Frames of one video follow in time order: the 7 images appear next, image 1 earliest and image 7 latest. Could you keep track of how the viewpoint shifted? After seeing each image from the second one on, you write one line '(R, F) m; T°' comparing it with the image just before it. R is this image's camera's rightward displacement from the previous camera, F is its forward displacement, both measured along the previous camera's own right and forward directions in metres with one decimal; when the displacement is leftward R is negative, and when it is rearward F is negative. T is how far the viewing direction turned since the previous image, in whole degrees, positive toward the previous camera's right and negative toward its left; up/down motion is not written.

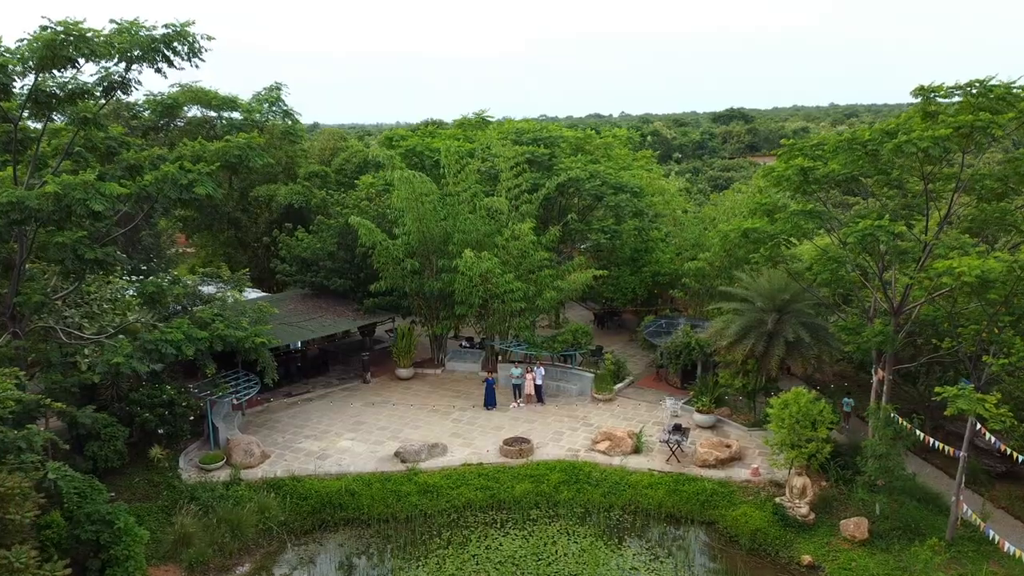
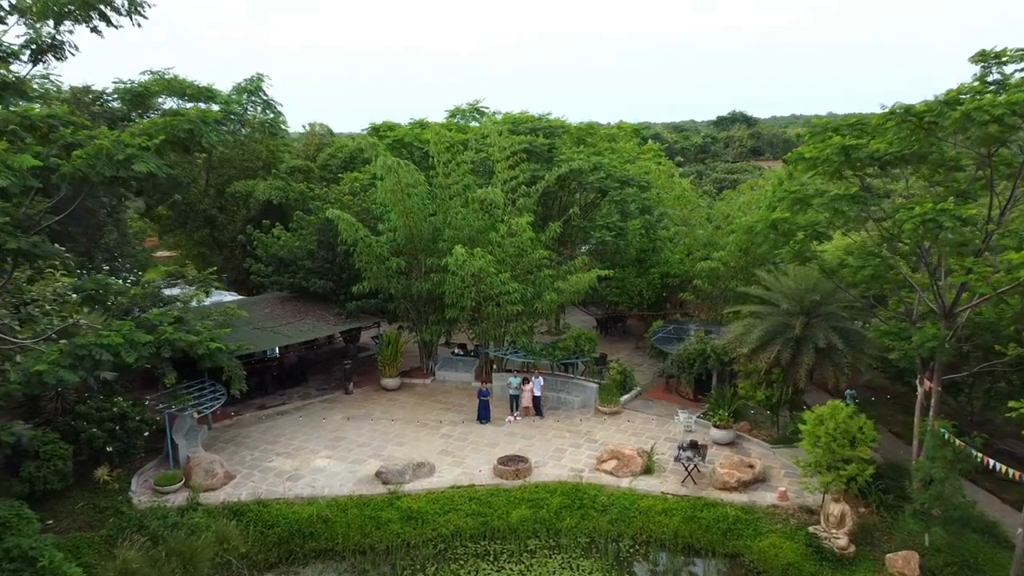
(0.0, +1.5) m; 0°
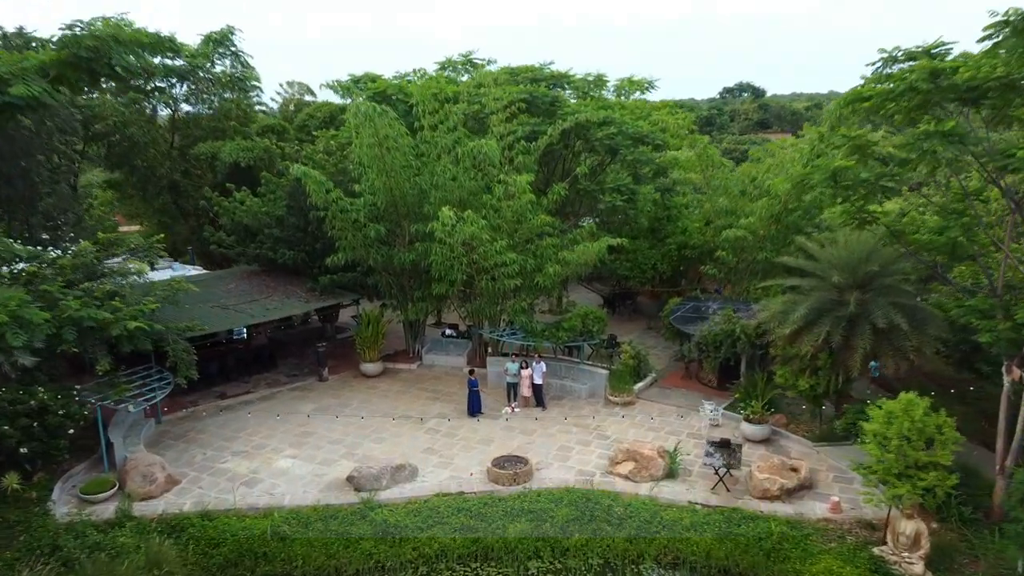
(0.0, +2.0) m; 0°
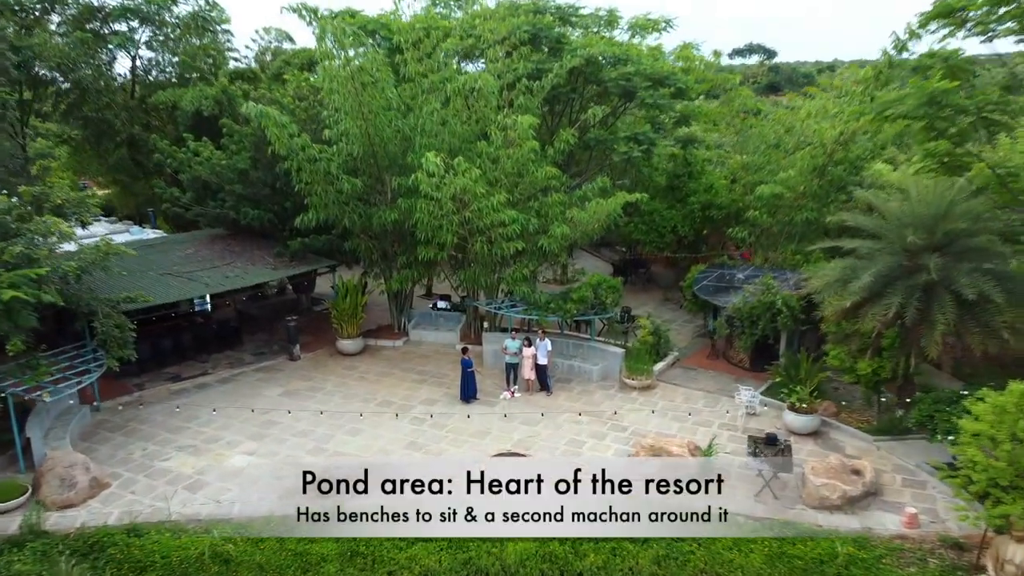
(0.0, +1.9) m; 0°
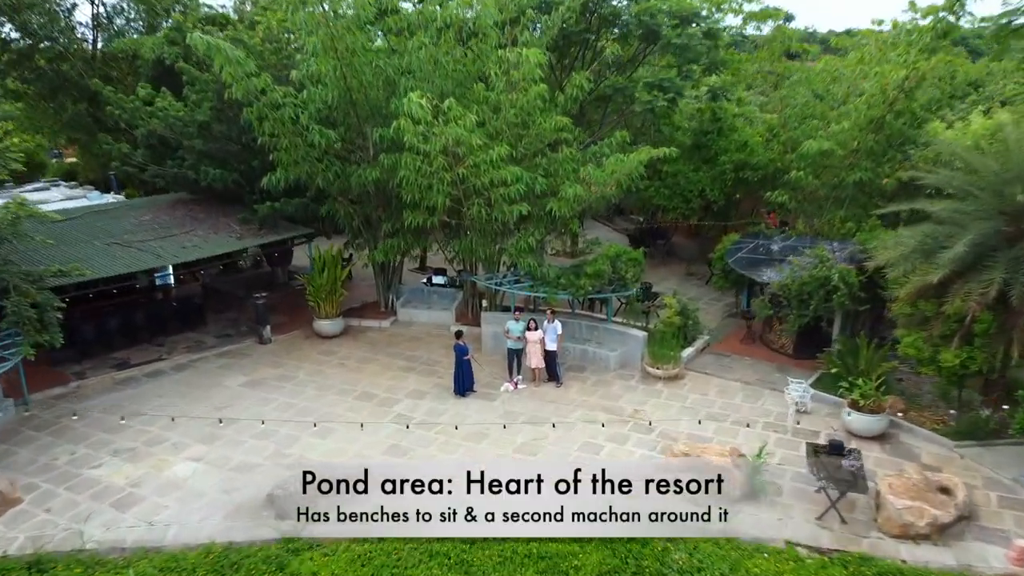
(0.0, +1.7) m; 0°
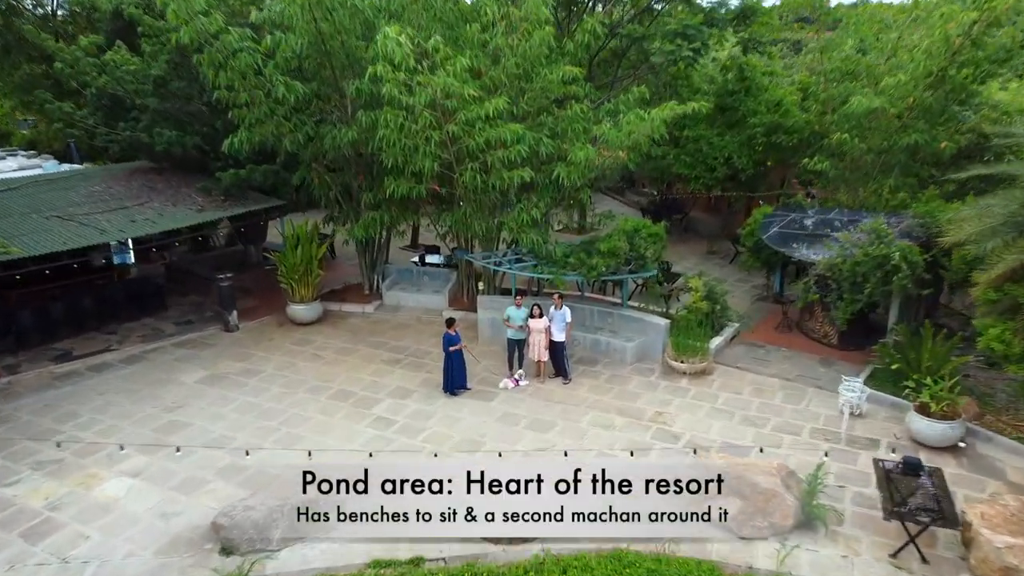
(0.0, +1.3) m; 0°
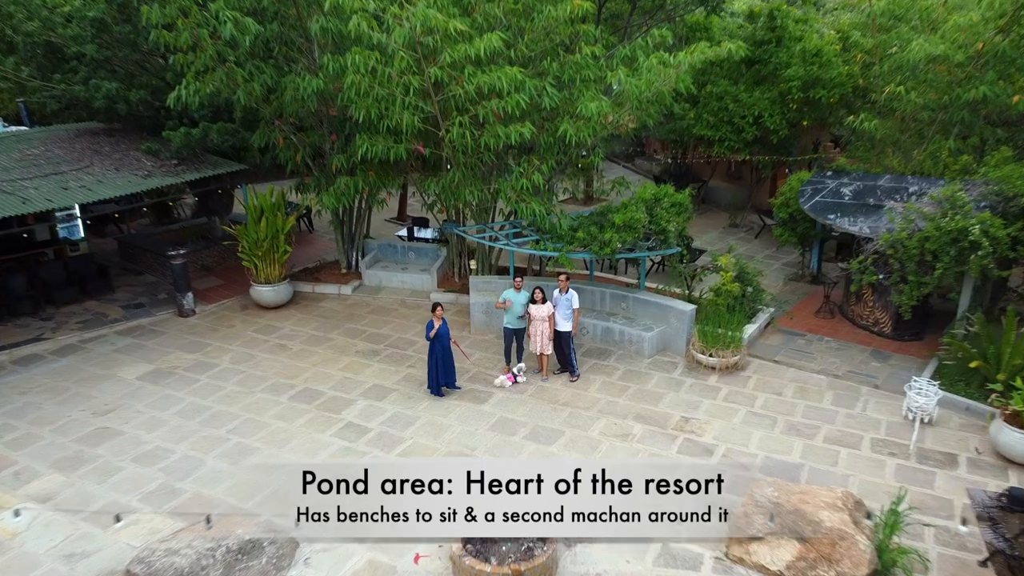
(0.0, +1.3) m; 0°
